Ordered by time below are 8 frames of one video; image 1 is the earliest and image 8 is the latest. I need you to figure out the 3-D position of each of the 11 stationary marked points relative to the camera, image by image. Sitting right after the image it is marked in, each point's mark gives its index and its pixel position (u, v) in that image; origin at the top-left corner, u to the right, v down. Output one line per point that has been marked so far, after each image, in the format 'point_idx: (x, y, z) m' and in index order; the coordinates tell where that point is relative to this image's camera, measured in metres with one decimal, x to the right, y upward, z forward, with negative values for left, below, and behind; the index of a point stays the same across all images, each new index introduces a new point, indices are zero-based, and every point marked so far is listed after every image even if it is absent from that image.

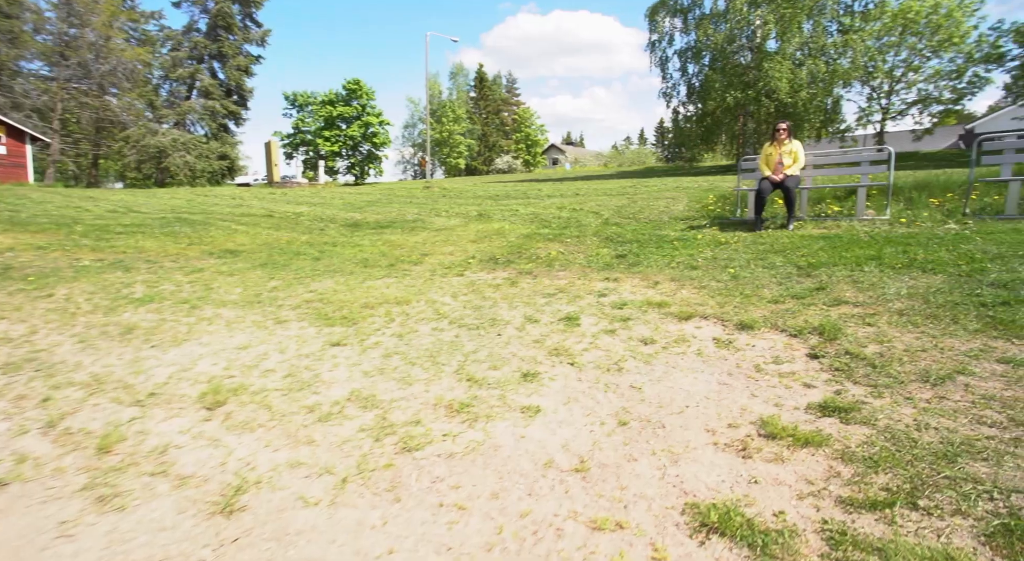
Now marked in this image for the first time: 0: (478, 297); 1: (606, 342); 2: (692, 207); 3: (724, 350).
0: (-0.4, -0.2, +6.5) m
1: (+0.7, -0.5, +4.8) m
2: (+3.3, +1.4, +10.9) m
3: (+1.6, -0.5, +4.5) m
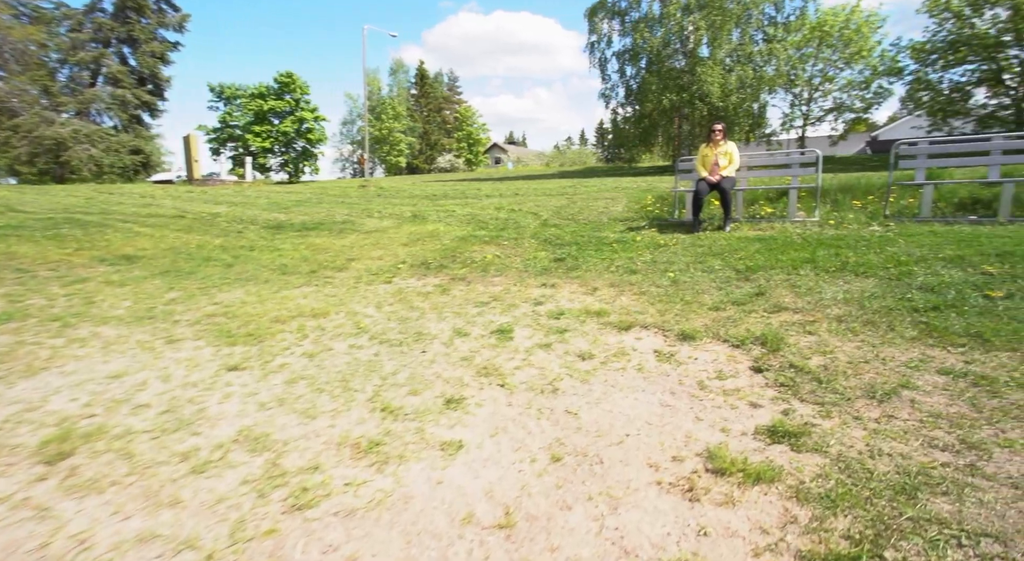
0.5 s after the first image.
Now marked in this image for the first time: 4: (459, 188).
0: (-1.1, -0.3, +6.0) m
1: (+0.2, -0.6, +4.4) m
2: (+2.2, +1.3, +10.7) m
3: (+1.1, -0.6, +4.2) m
4: (-1.6, +2.8, +18.1) m
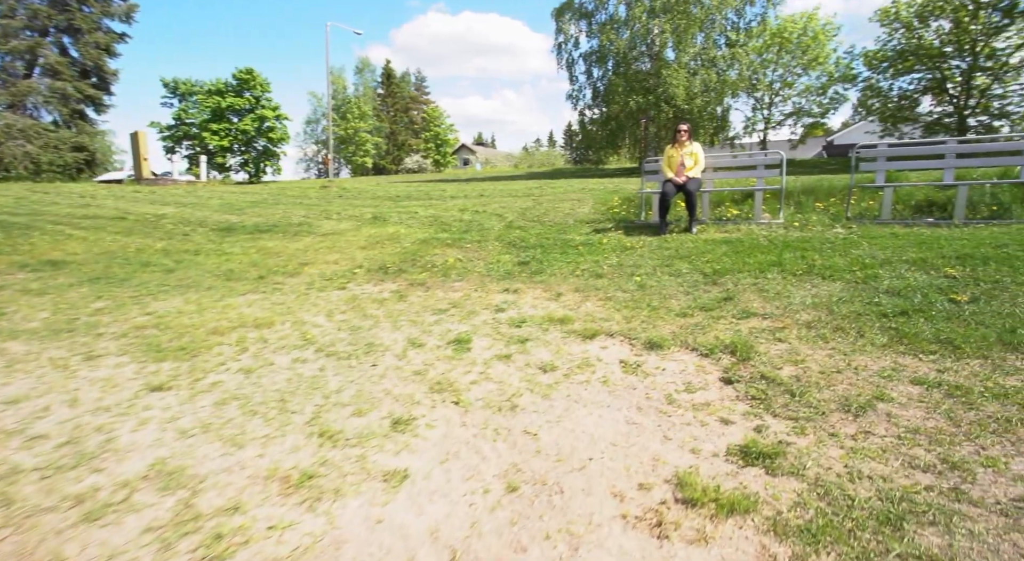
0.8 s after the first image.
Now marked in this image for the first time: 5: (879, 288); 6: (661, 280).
0: (-1.5, -0.3, +5.6) m
1: (-0.1, -0.6, +4.1) m
2: (+1.5, +1.3, +10.5) m
3: (+0.8, -0.6, +3.9) m
4: (-2.7, +2.7, +17.7) m
5: (+3.0, -0.1, +4.8) m
6: (+1.5, 0.0, +6.0) m
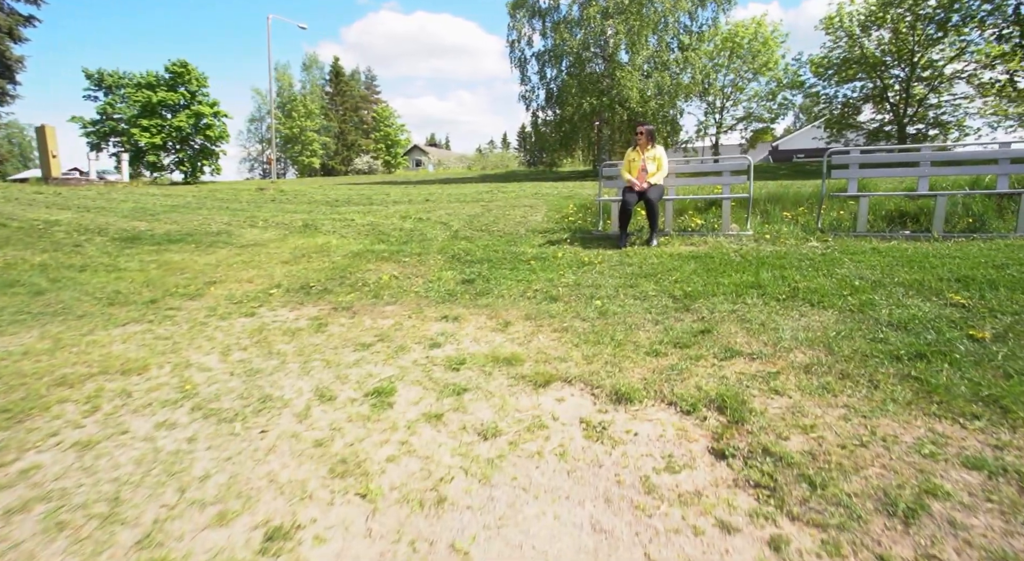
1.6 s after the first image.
0: (-1.9, -0.6, +4.5) m
1: (-0.5, -0.8, +3.1) m
2: (+0.6, +1.0, +9.7) m
3: (+0.4, -0.9, +3.1) m
4: (-4.1, +2.5, +16.5) m
5: (+2.6, -0.3, +4.1) m
6: (+1.0, -0.2, +5.2) m
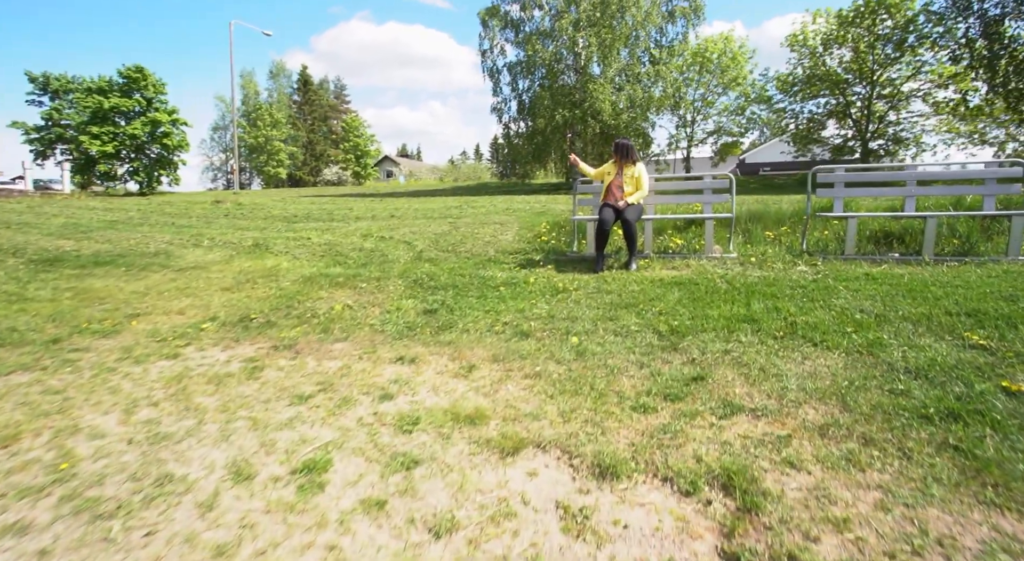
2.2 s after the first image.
0: (-2.2, -0.8, +3.8) m
1: (-0.6, -1.1, +2.5) m
2: (+0.1, +0.7, +9.1) m
3: (+0.3, -1.1, +2.4) m
4: (-4.9, +1.9, +15.7) m
5: (+2.4, -0.5, +3.6) m
6: (+0.7, -0.5, +4.6) m
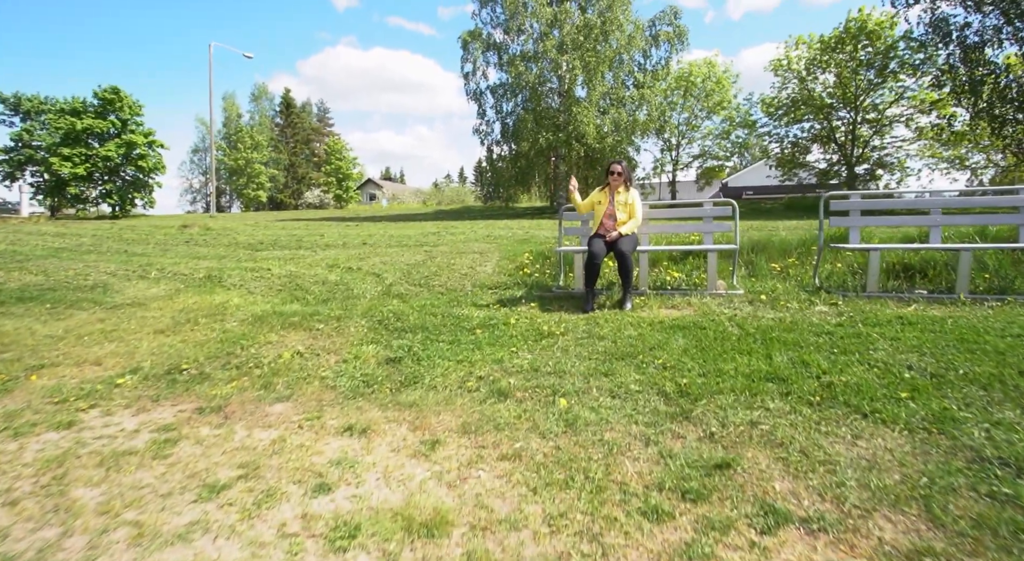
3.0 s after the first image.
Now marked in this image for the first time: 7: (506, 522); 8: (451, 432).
0: (-2.3, -1.1, +2.9) m
1: (-0.7, -1.3, +1.6) m
2: (-0.1, +0.2, +8.3) m
3: (+0.2, -1.3, +1.5) m
4: (-5.3, +1.2, +14.8) m
5: (+2.2, -0.8, +2.8) m
6: (+0.6, -0.8, +3.8) m
7: (0.0, -1.1, +2.7) m
8: (-0.4, -0.9, +3.7) m
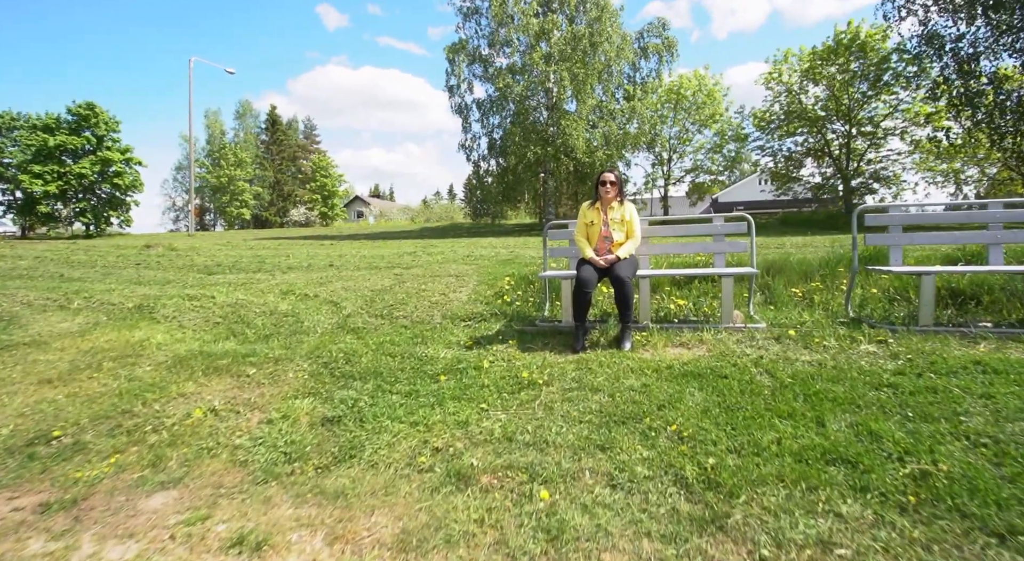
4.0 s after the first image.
0: (-2.5, -1.3, +1.7) m
1: (-0.9, -1.5, +0.4) m
2: (-0.4, -0.2, +7.2) m
3: (0.0, -1.5, +0.4) m
4: (-5.7, +0.6, +13.7) m
5: (+2.0, -1.0, +1.7) m
6: (+0.4, -1.0, +2.7) m
7: (-0.2, -1.3, +1.6) m
8: (-0.6, -1.1, +2.6) m
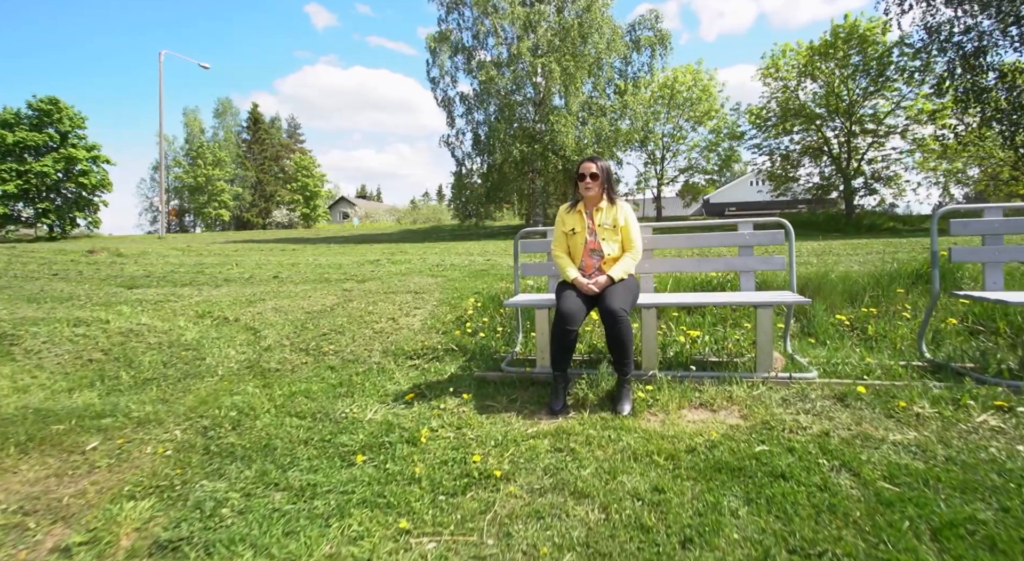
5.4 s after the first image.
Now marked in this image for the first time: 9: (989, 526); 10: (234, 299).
0: (-2.7, -1.5, +0.2) m
1: (-1.1, -1.7, -1.1) m
2: (-0.7, -0.4, +5.7) m
3: (-0.2, -1.7, -1.1) m
4: (-6.1, +0.4, +12.1) m
5: (+1.8, -1.2, +0.3) m
6: (+0.1, -1.2, +1.2) m
7: (-0.4, -1.5, +0.1) m
8: (-0.8, -1.3, +1.1) m
9: (+1.7, -0.9, +2.1) m
10: (-3.5, -0.2, +7.5) m
